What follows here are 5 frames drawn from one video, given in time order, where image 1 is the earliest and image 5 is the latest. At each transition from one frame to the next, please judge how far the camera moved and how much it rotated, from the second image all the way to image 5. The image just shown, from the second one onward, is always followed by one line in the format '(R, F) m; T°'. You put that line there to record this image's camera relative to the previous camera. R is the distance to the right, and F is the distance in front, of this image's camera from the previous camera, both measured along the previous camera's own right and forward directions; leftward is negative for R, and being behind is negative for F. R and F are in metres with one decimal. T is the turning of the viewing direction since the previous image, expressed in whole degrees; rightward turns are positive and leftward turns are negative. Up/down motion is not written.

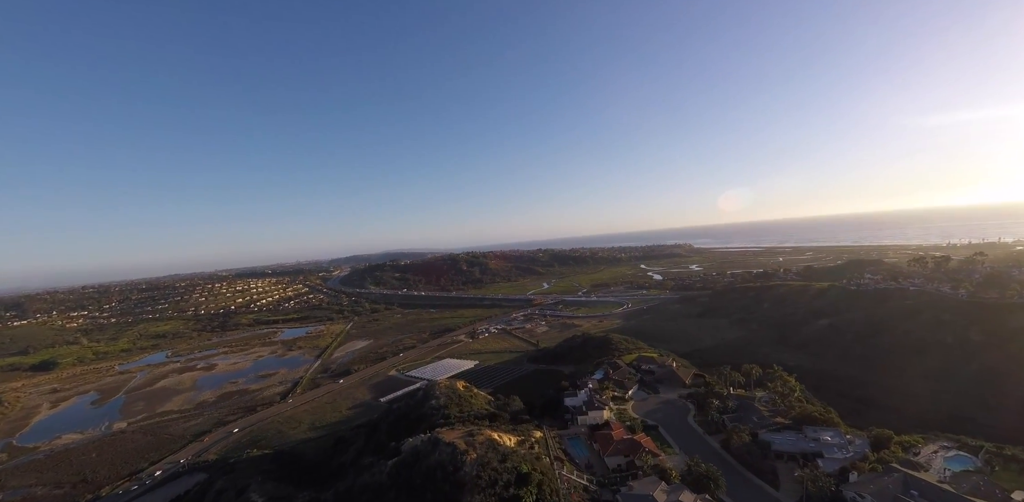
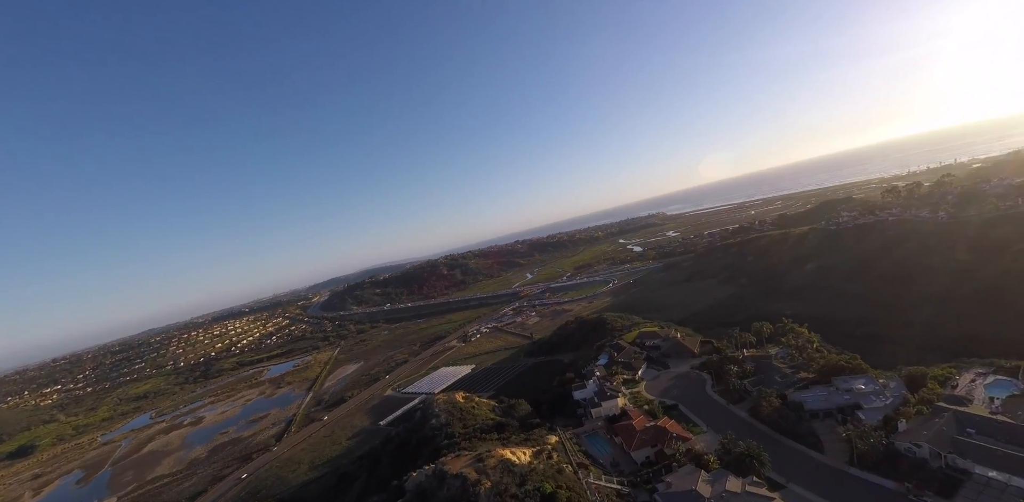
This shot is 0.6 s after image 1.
(-0.1, +1.4) m; +3°
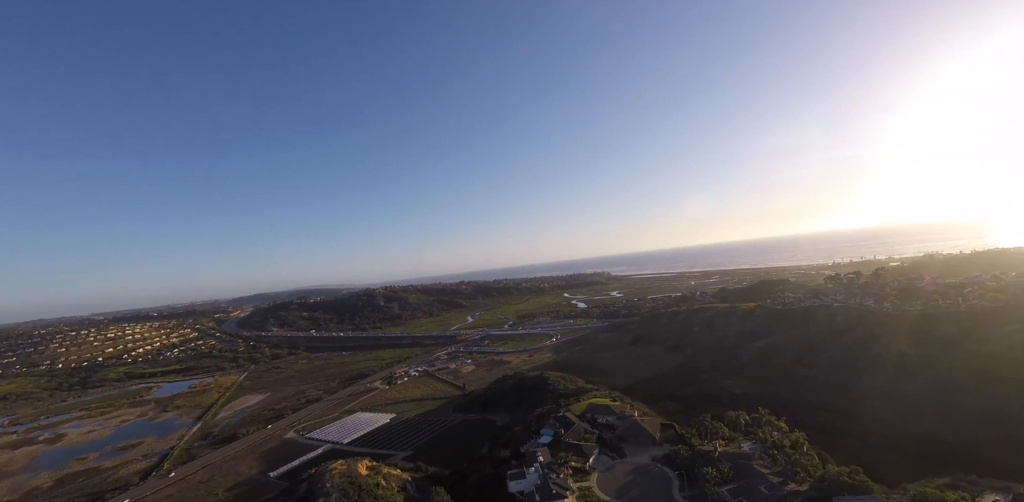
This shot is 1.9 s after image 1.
(0.0, +2.9) m; +7°
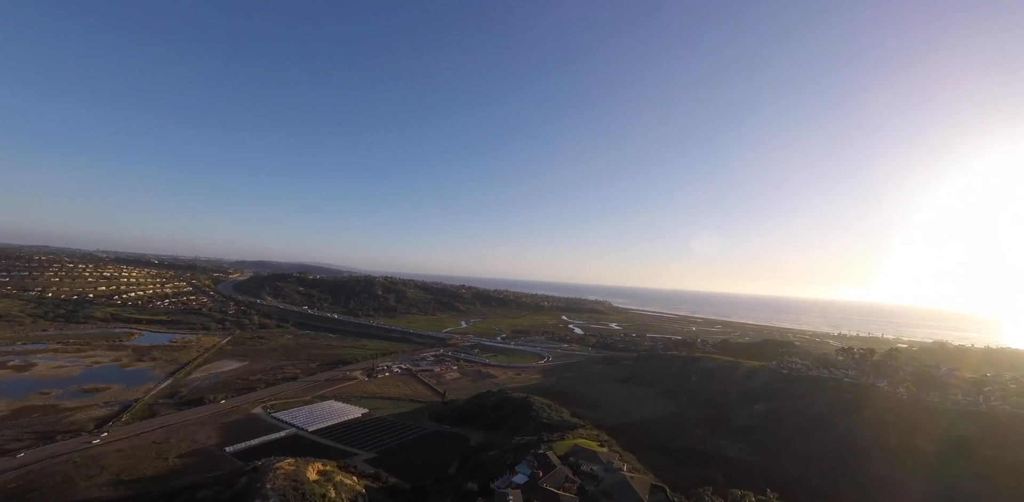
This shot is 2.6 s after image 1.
(-0.1, +1.5) m; -1°
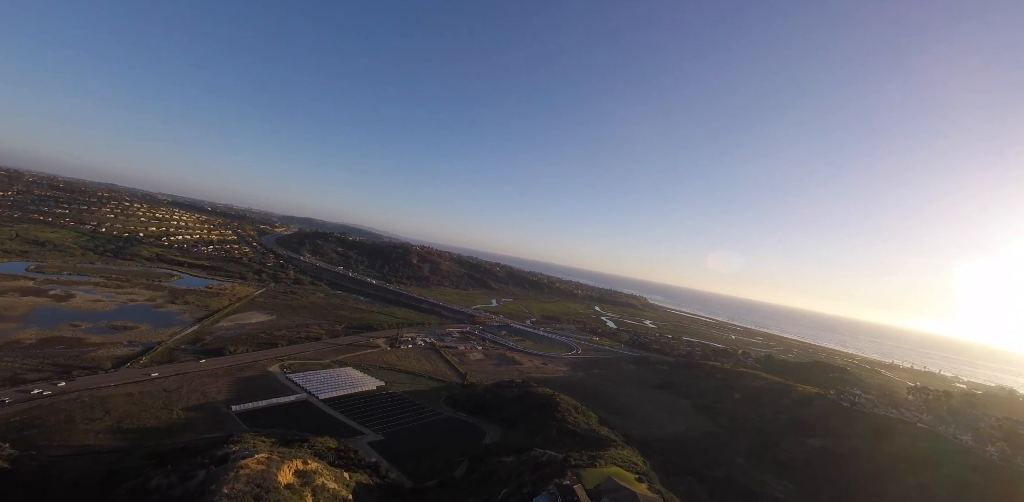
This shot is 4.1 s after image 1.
(-0.3, +3.4) m; -5°
